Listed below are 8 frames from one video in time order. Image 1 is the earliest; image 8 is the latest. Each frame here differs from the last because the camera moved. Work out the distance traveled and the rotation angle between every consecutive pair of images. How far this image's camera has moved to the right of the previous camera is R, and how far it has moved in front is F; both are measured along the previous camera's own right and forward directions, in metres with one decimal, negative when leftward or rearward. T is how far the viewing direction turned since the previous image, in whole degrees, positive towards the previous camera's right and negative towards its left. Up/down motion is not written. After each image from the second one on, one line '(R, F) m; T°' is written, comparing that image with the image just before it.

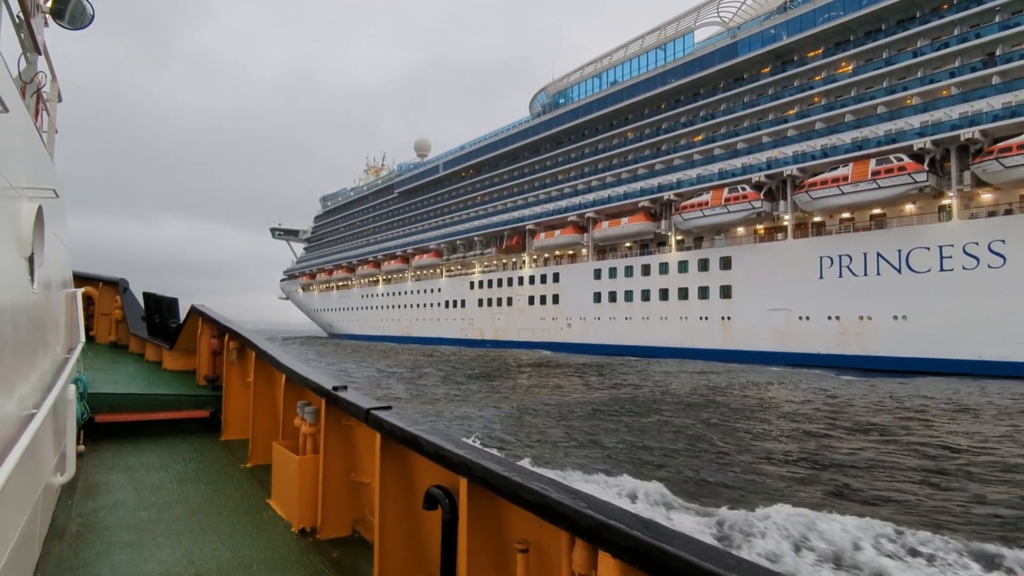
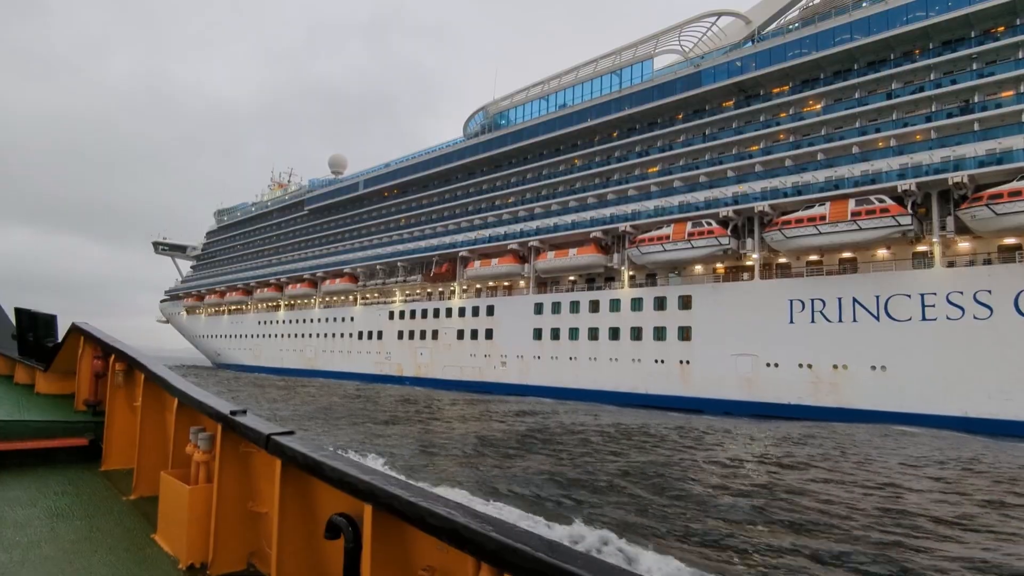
(-1.1, +2.4) m; +9°
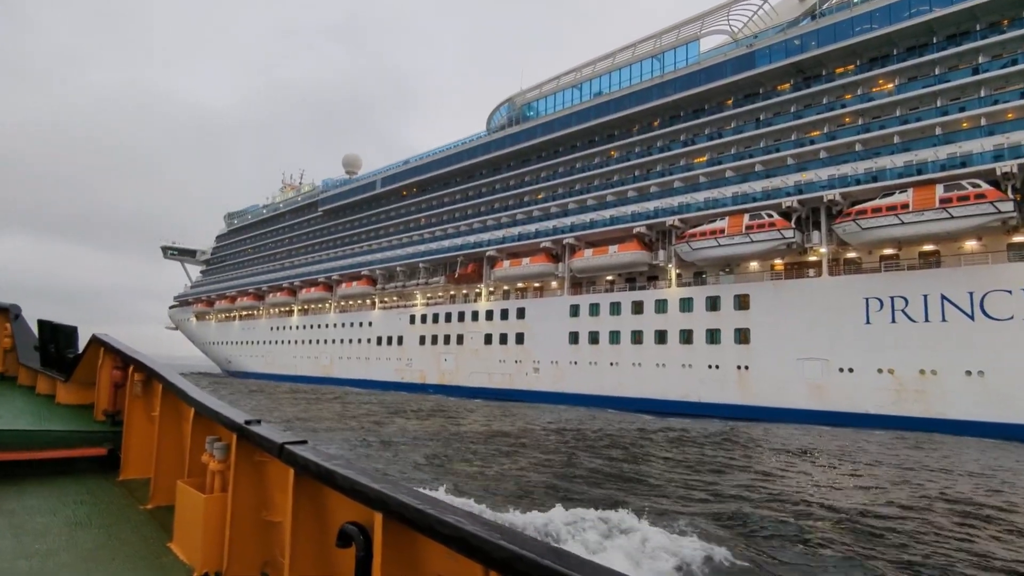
(-0.9, +1.4) m; -1°
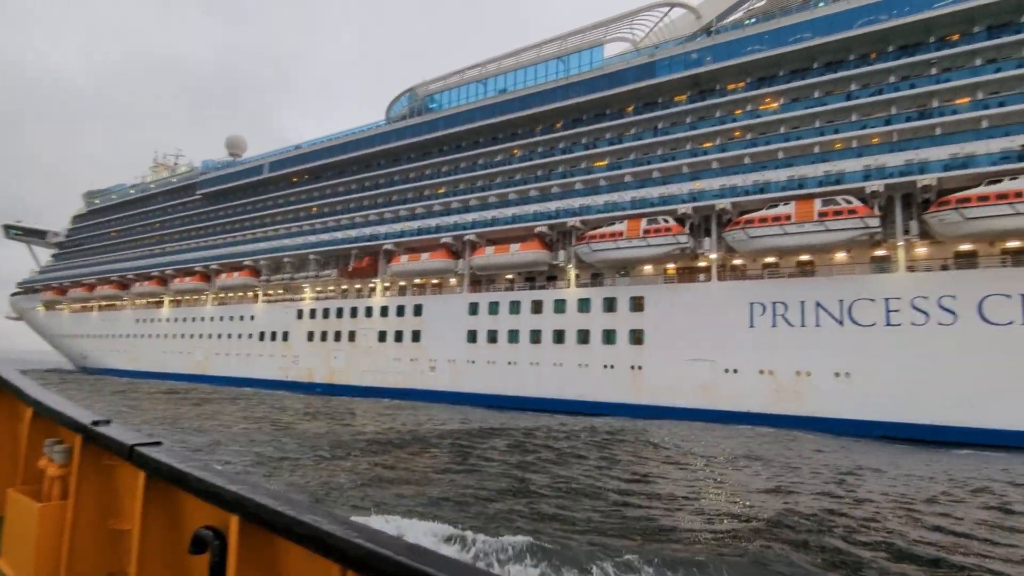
(-0.1, +0.4) m; +10°
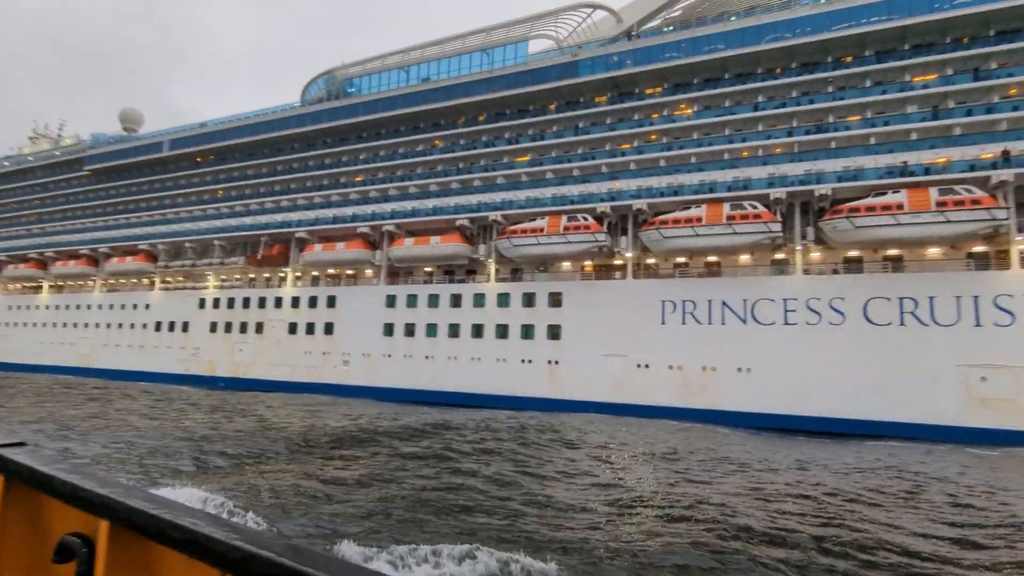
(-0.1, +0.1) m; +8°
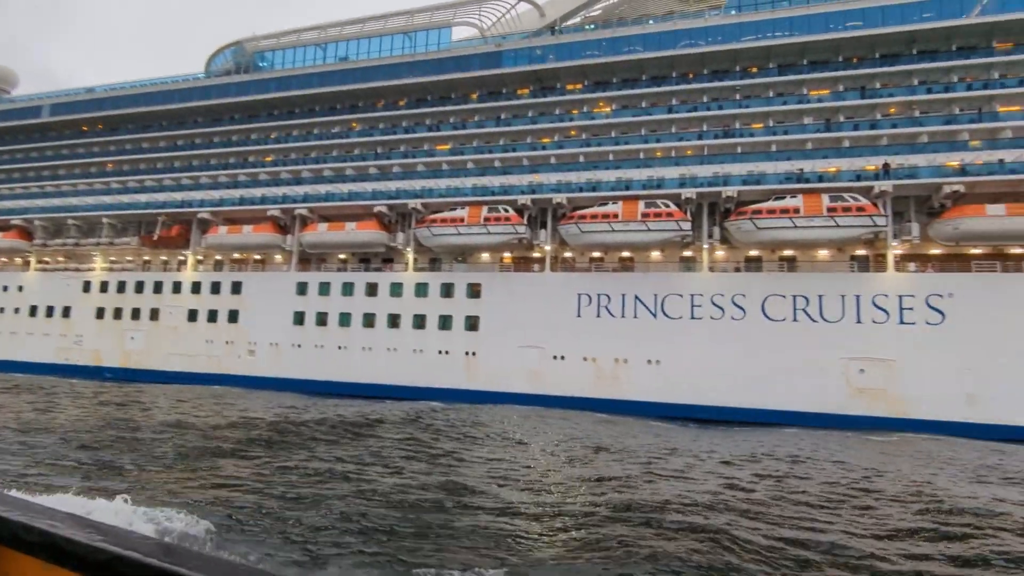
(-0.1, +0.1) m; +8°
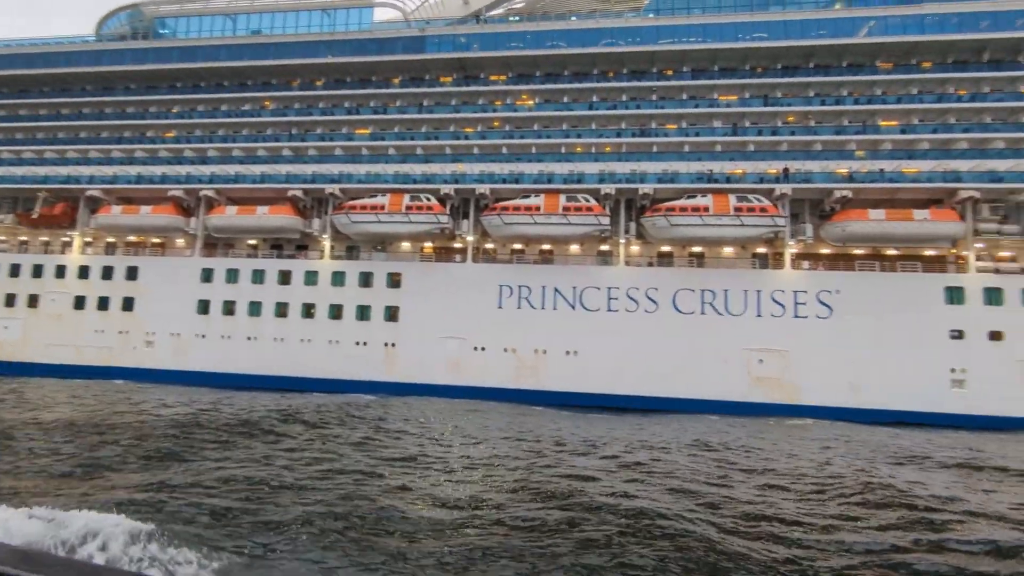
(-0.3, +0.1) m; +8°
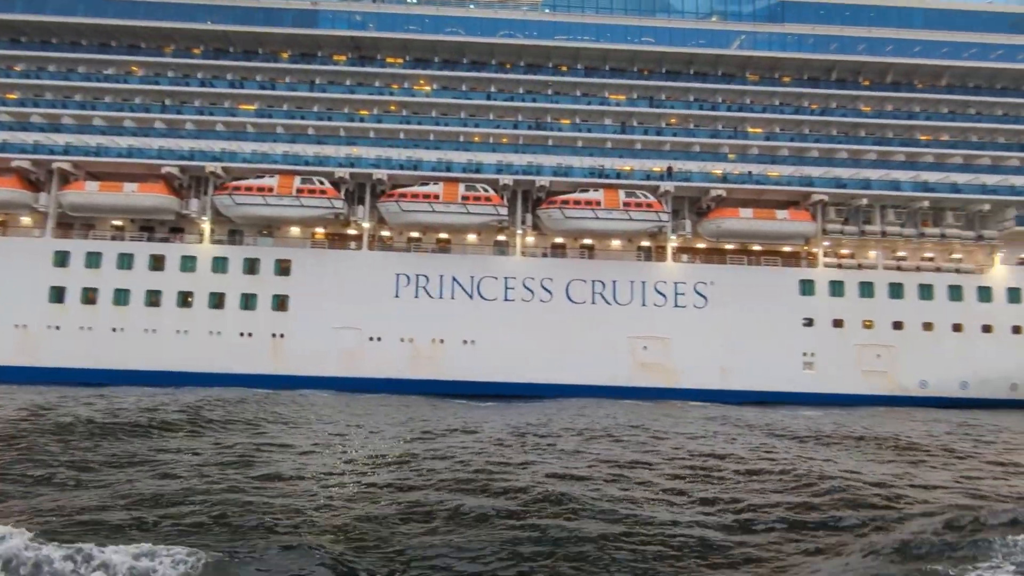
(-0.4, +0.1) m; +11°
